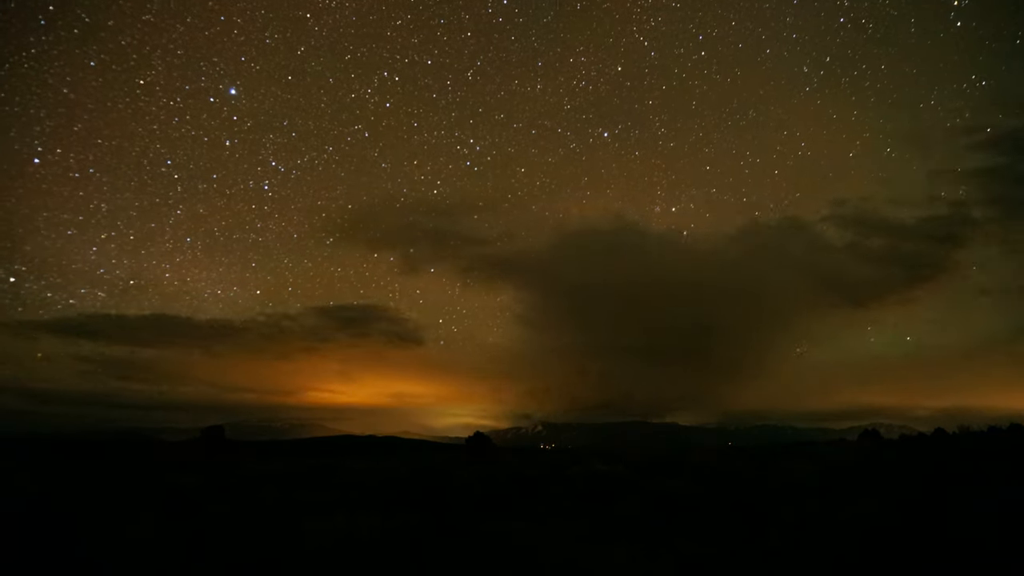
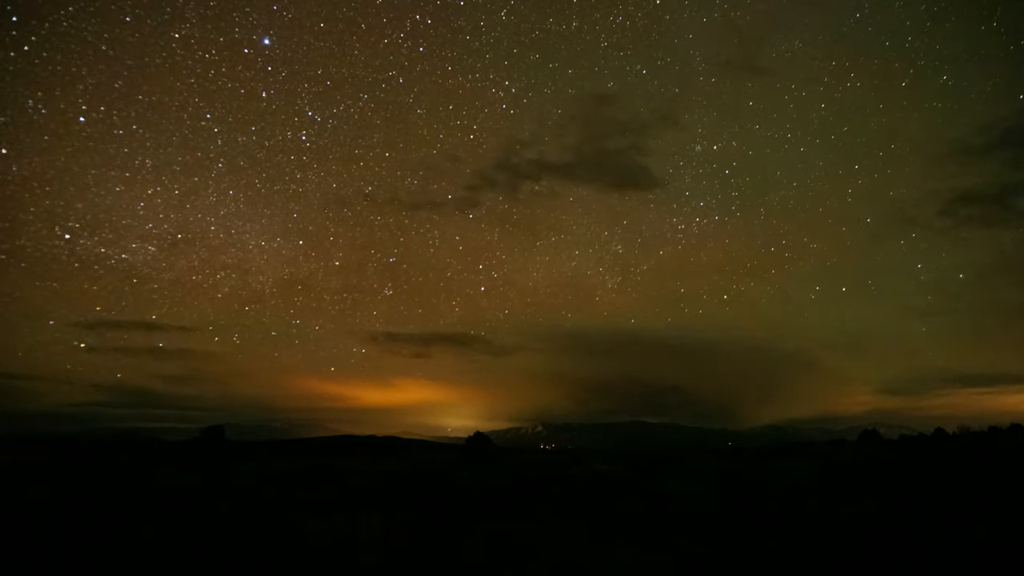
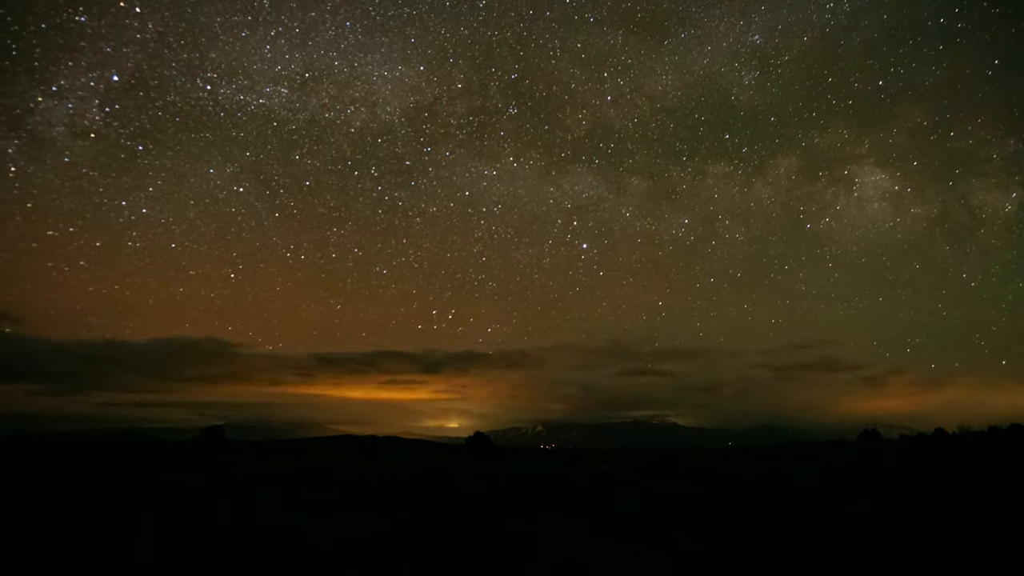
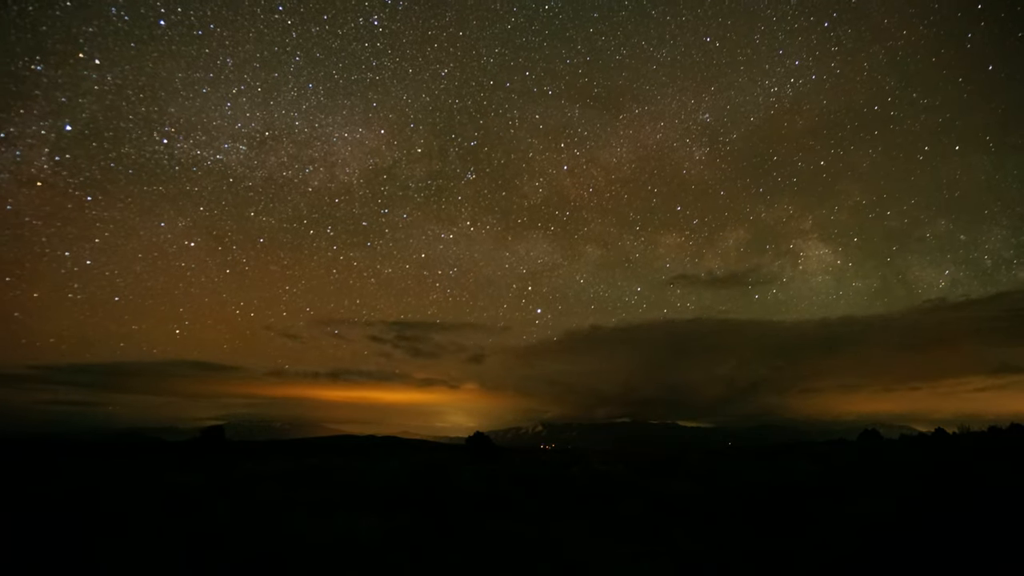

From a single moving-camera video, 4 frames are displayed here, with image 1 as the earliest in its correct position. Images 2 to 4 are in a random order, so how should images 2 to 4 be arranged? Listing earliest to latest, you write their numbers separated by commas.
2, 4, 3
